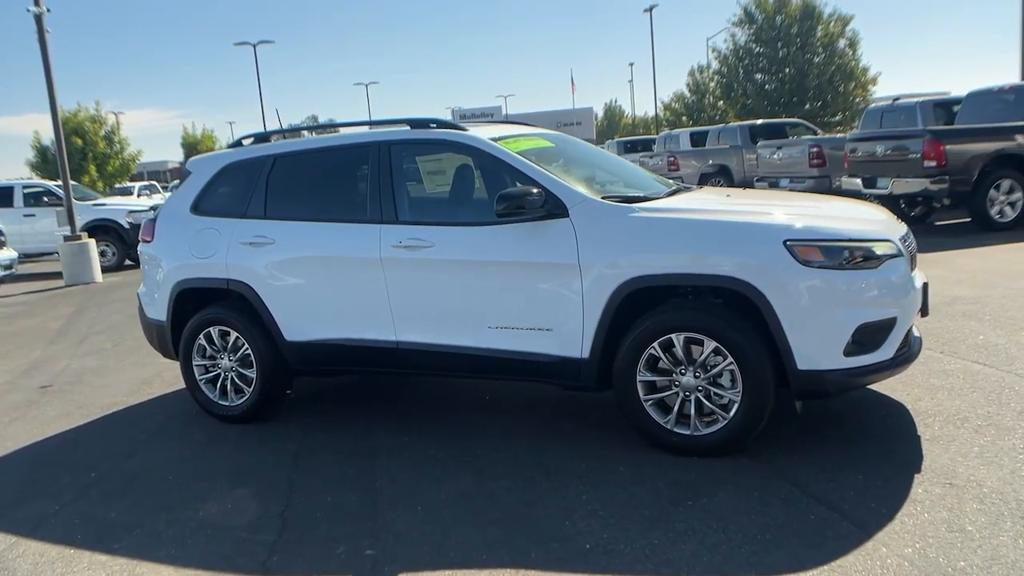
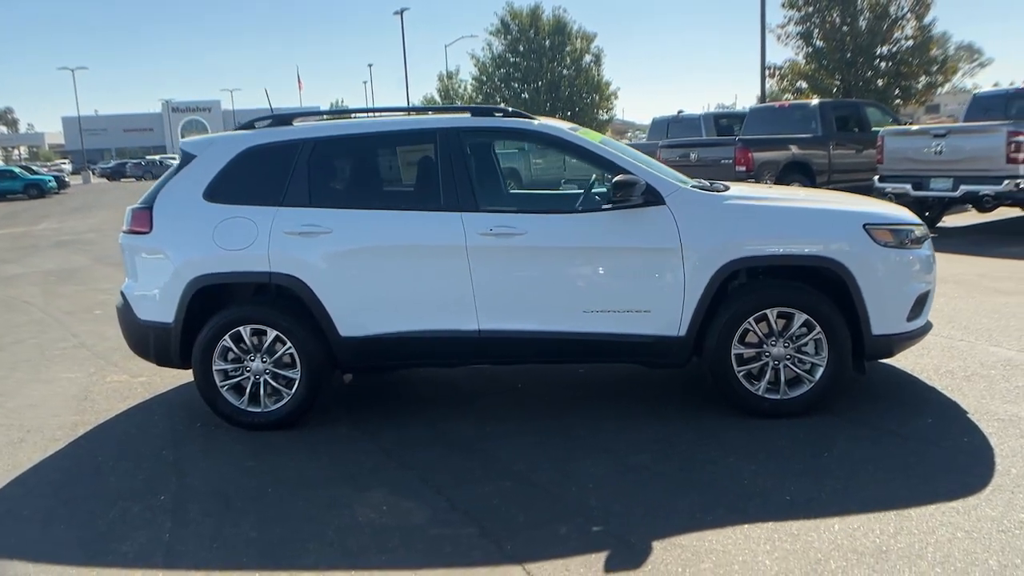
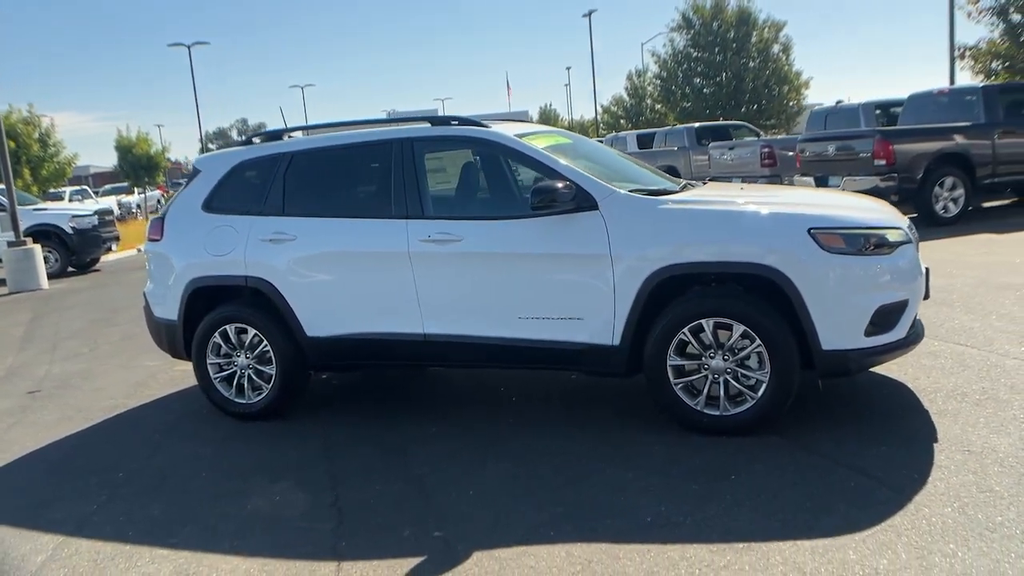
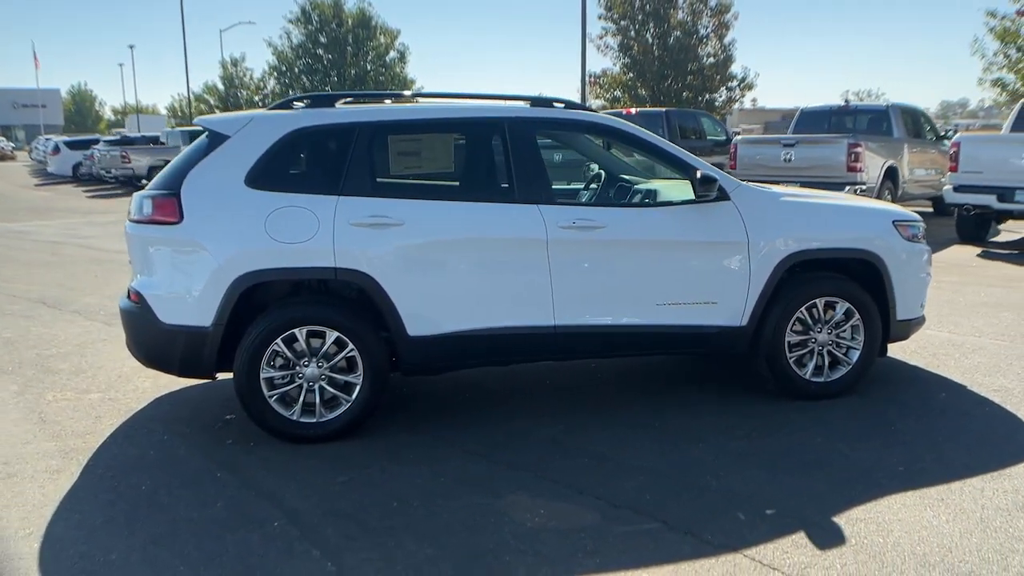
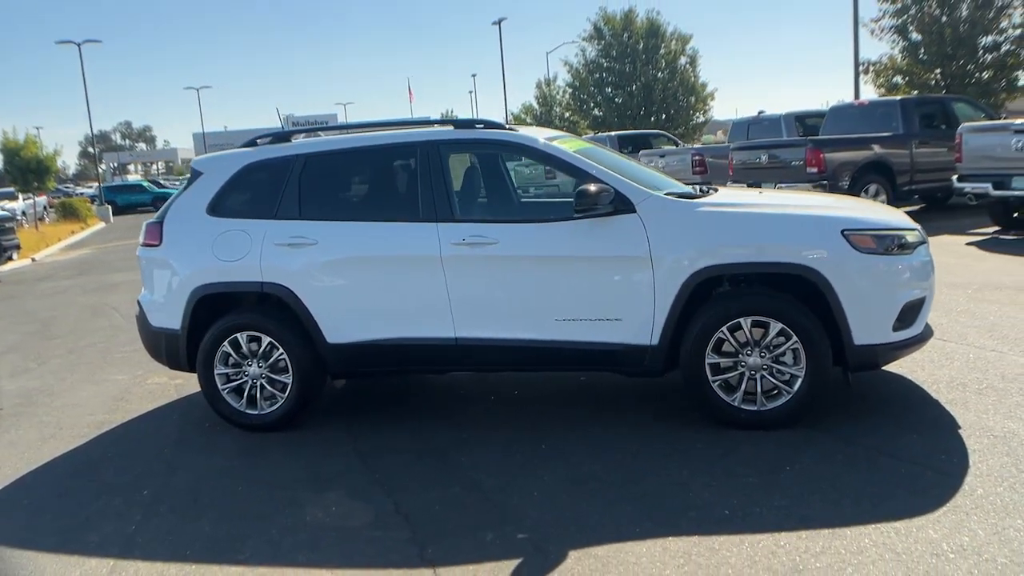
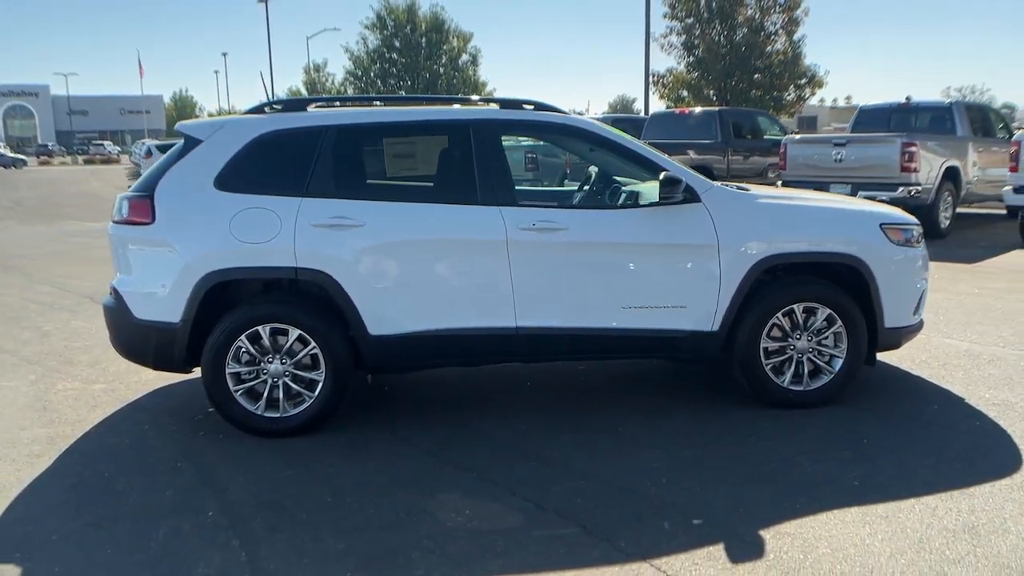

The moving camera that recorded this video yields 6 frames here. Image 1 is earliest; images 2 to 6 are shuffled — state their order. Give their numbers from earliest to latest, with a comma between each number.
3, 5, 2, 6, 4
